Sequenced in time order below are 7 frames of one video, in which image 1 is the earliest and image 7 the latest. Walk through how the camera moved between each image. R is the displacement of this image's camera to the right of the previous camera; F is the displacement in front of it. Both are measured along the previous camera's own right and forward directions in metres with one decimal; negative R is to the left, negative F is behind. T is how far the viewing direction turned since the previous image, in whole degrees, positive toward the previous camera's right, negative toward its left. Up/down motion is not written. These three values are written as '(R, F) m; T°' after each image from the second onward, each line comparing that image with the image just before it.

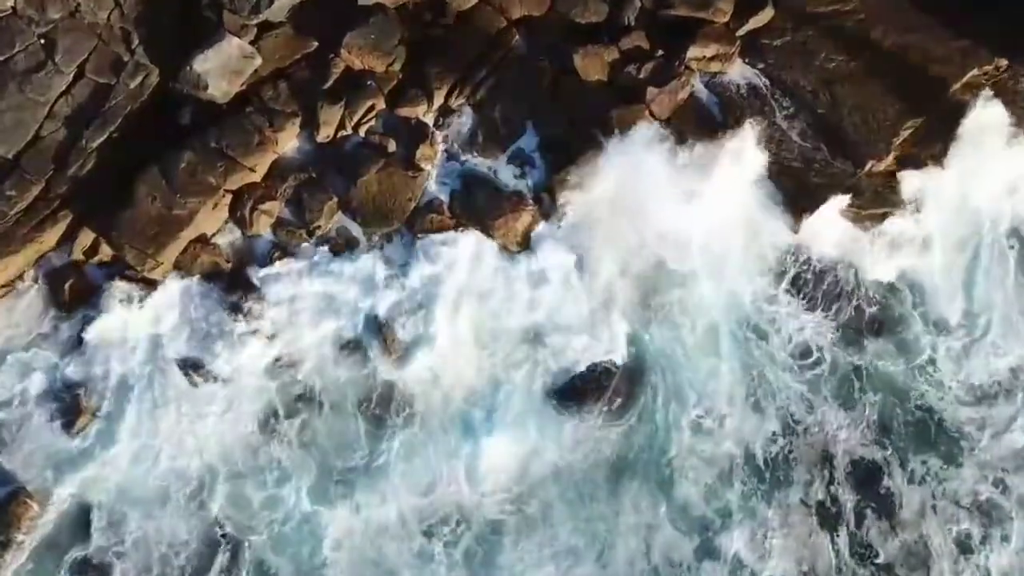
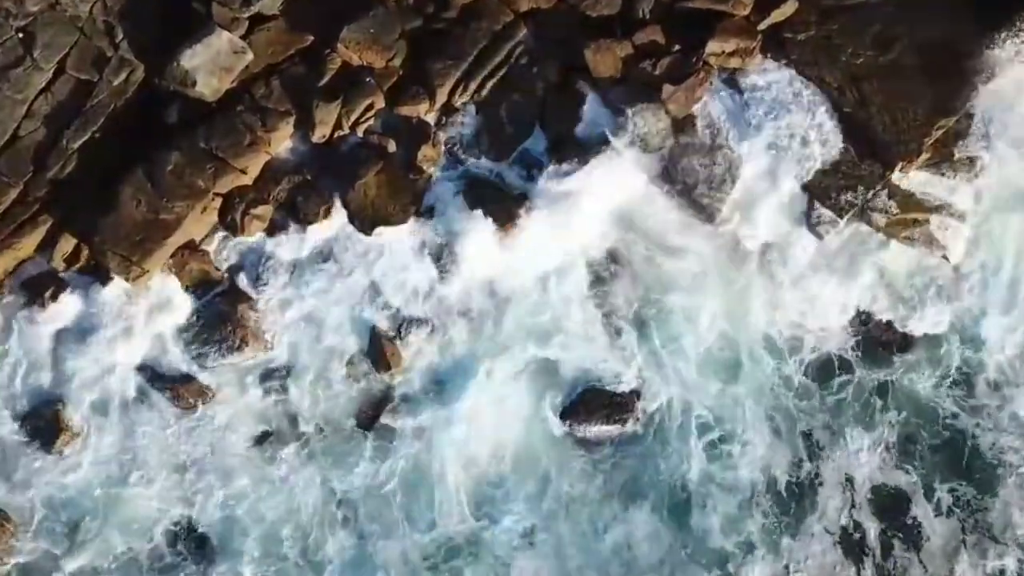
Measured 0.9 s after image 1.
(-0.1, +0.6) m; 0°
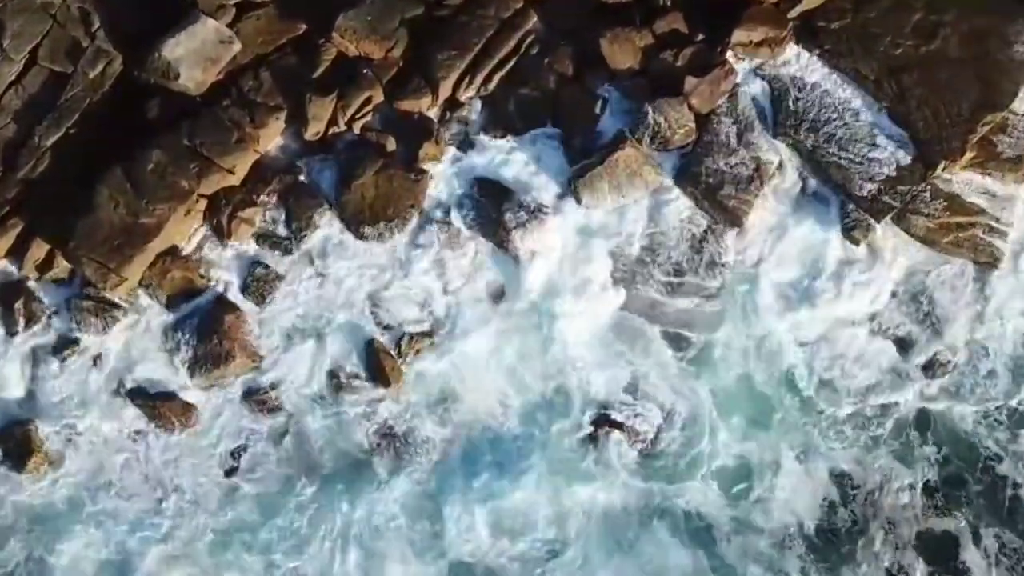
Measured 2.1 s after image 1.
(-0.1, +0.8) m; 0°
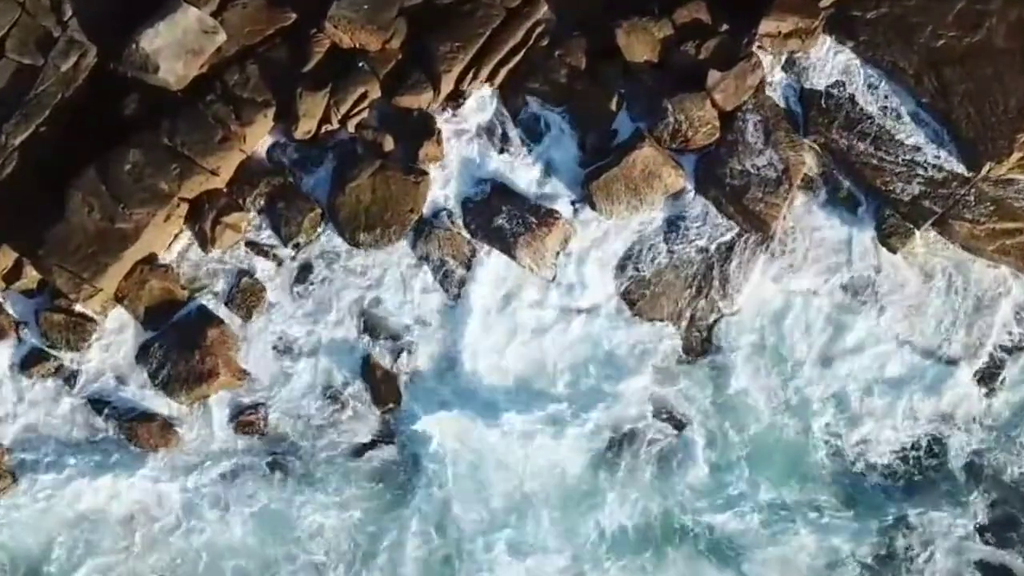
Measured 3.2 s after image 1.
(-0.1, +0.7) m; 0°
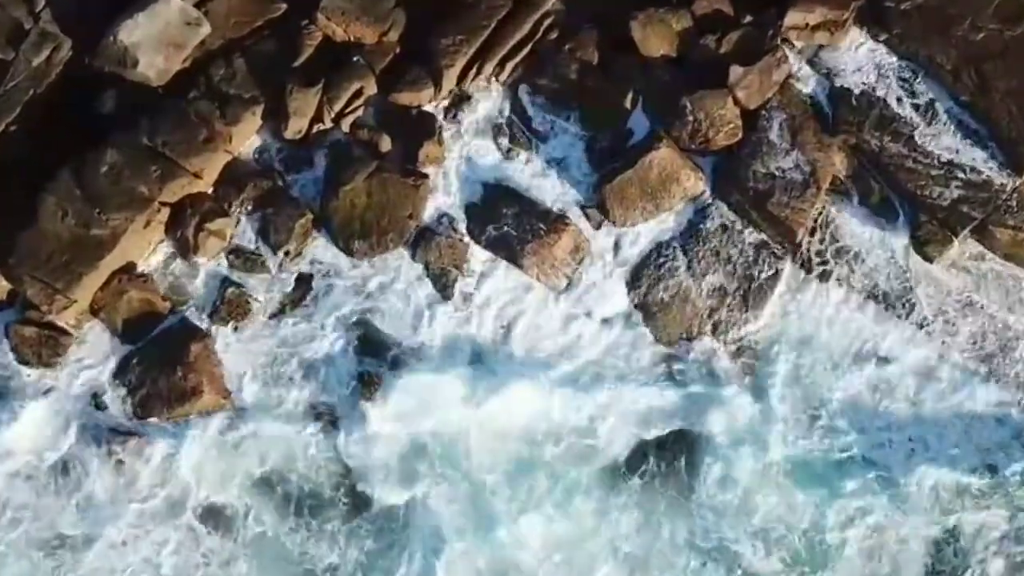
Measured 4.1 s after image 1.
(-0.1, +0.6) m; 0°
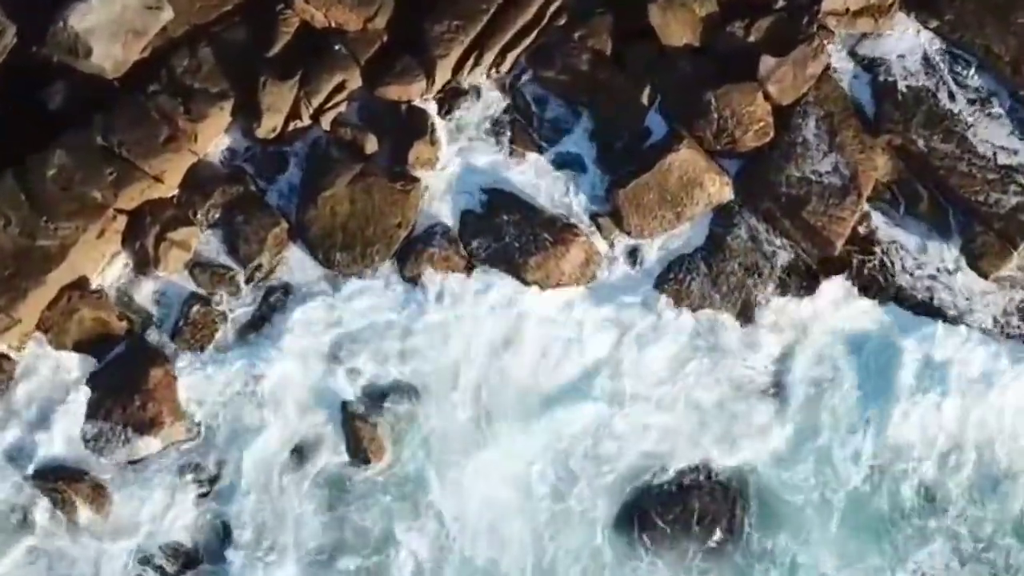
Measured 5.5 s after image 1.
(0.0, +0.9) m; 0°
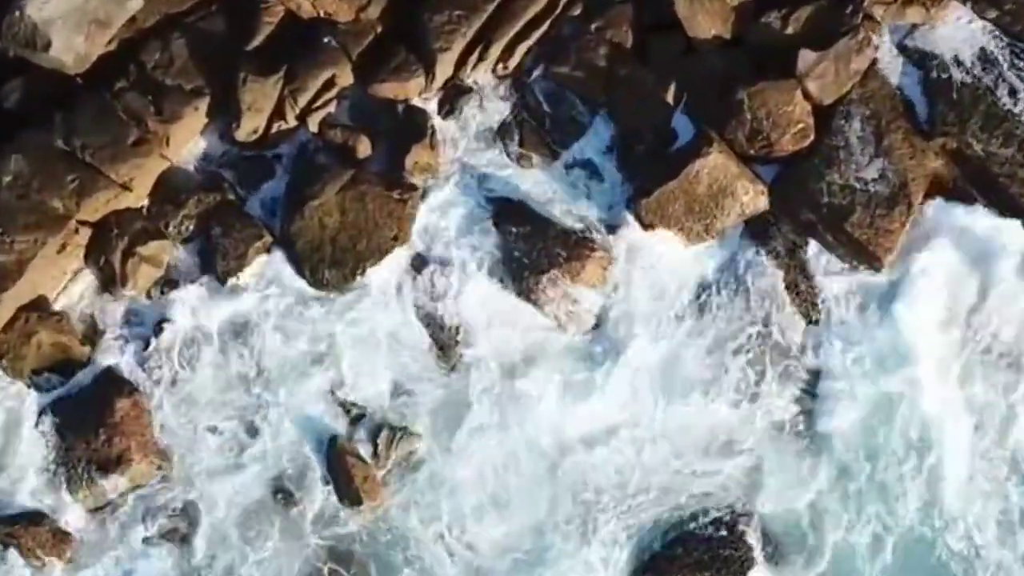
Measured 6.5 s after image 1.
(-0.1, +0.7) m; 0°
